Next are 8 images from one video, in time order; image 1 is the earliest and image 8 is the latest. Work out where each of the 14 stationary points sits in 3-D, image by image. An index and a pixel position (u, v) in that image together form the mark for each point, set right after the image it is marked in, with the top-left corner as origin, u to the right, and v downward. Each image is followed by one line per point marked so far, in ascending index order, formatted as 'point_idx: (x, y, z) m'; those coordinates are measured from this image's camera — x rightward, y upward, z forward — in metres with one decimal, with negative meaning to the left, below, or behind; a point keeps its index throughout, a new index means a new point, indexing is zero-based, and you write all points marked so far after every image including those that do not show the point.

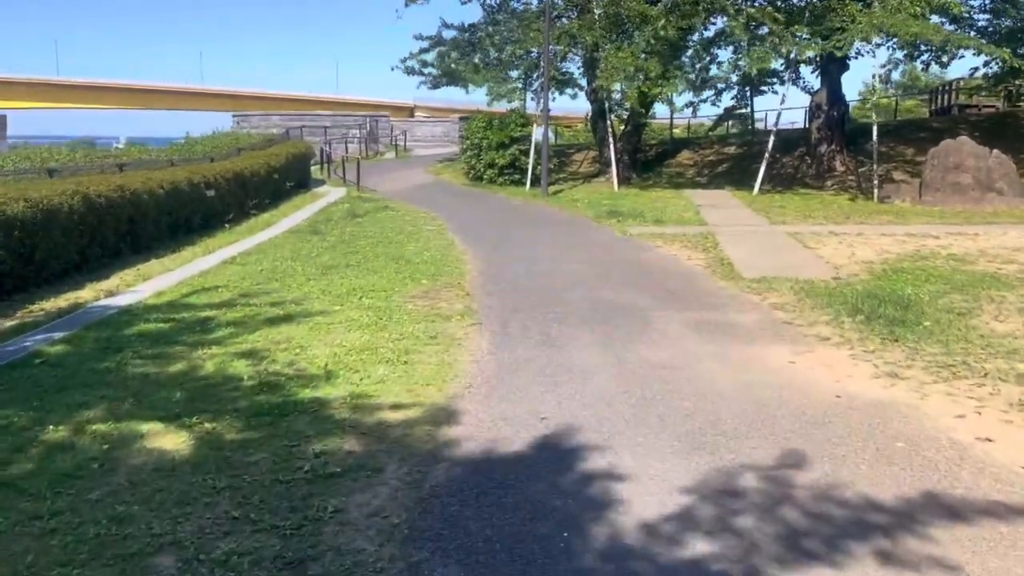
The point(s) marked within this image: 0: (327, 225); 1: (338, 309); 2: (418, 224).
0: (-3.5, +1.2, +15.7) m
1: (-1.7, -0.2, +8.4) m
2: (-1.8, +1.2, +16.0) m
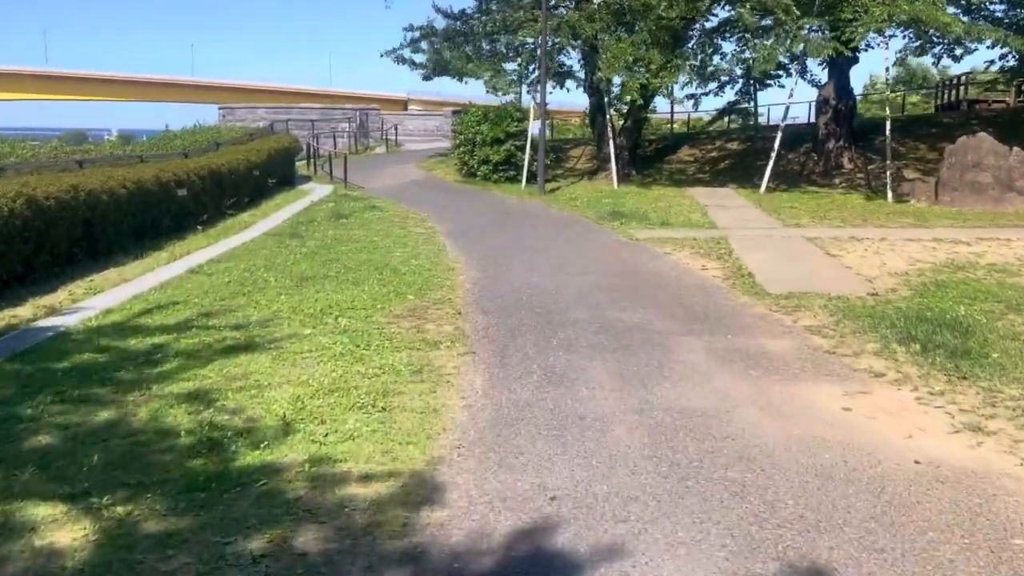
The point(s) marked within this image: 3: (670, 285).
0: (-3.6, +1.1, +14.6) m
1: (-1.8, -0.4, +7.3) m
2: (-1.9, +1.1, +14.8) m
3: (+1.8, 0.0, +9.4) m
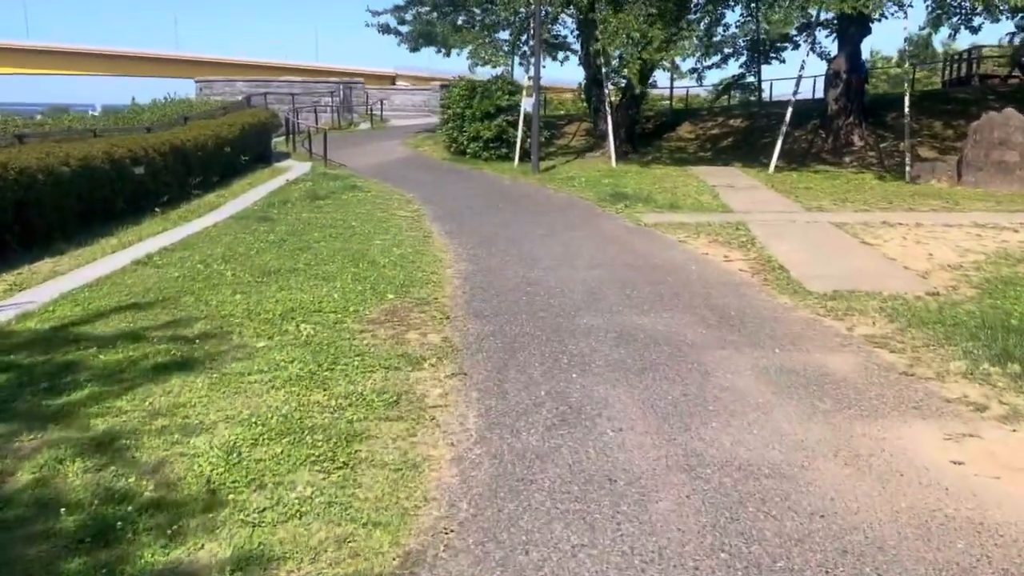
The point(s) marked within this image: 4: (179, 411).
0: (-3.7, +1.2, +13.2) m
1: (-1.8, -0.4, +5.9) m
2: (-2.0, +1.3, +13.5) m
3: (+1.8, +0.1, +8.1) m
4: (-1.9, -0.7, +4.7) m
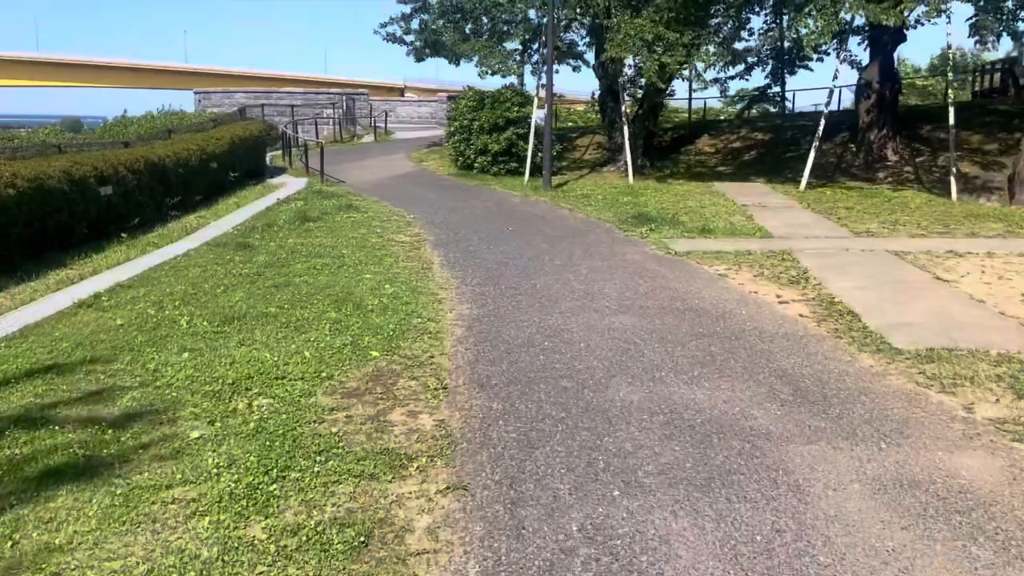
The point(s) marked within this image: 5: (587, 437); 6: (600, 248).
0: (-3.5, +0.8, +11.8) m
1: (-1.7, -0.8, +4.5) m
2: (-1.8, +0.8, +12.0) m
3: (+1.9, -0.4, +6.6) m
4: (-1.8, -1.1, +3.2) m
5: (+0.4, -0.8, +4.4) m
6: (+1.1, +0.5, +10.8) m
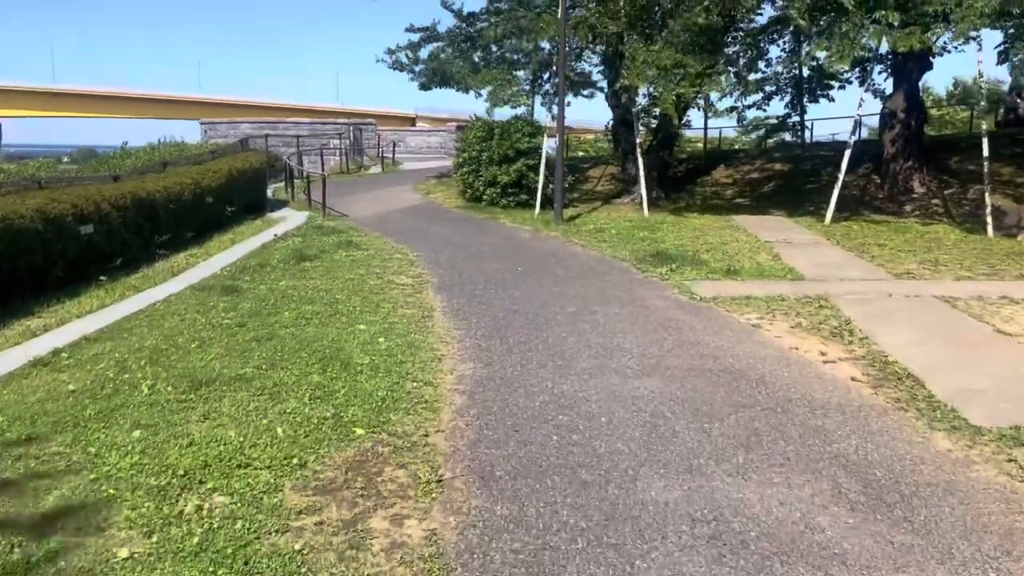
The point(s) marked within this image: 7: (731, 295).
0: (-3.4, +0.2, +11.0) m
1: (-1.6, -1.2, +3.6) m
2: (-1.7, +0.2, +11.2) m
3: (+1.9, -0.8, +5.7) m
4: (-1.8, -1.4, +2.3) m
5: (+0.4, -1.1, +3.5) m
6: (+1.2, 0.0, +9.9) m
7: (+2.5, -0.1, +9.6) m
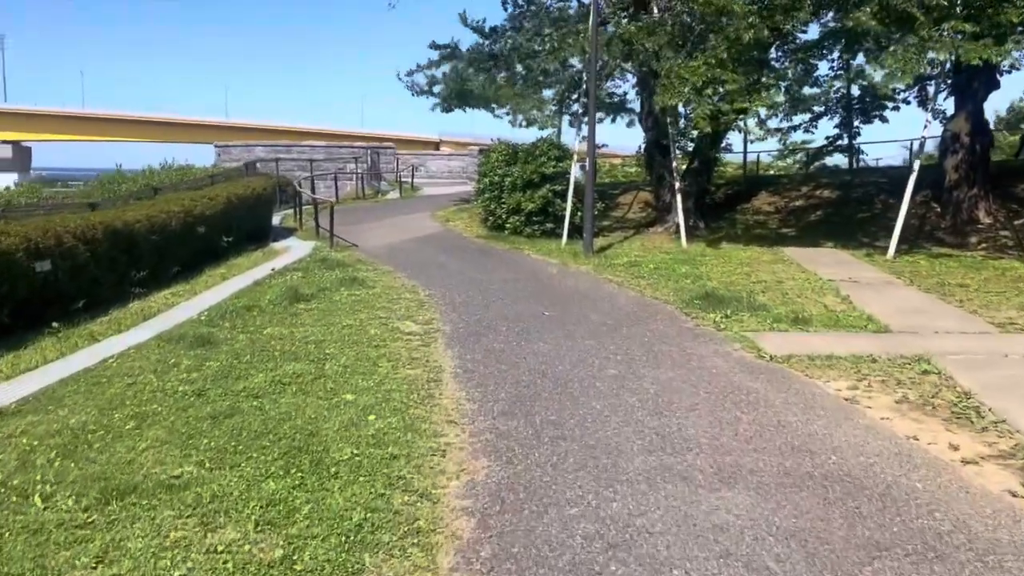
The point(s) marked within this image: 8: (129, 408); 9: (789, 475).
0: (-3.1, -0.4, +9.4) m
1: (-1.6, -1.5, +1.9) m
2: (-1.4, -0.4, +9.5) m
3: (+2.1, -1.2, +3.9) m
4: (-1.7, -1.7, +0.7) m
5: (+0.5, -1.5, +1.8) m
6: (+1.5, -0.6, +8.2) m
7: (+2.8, -0.6, +7.8) m
8: (-2.8, -0.9, +6.1) m
9: (+1.6, -1.1, +4.8) m
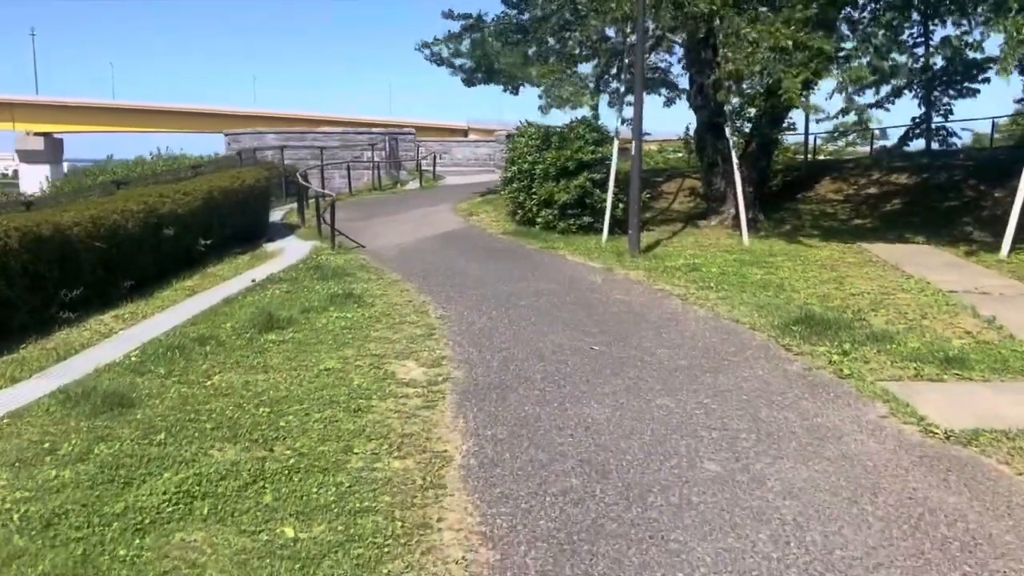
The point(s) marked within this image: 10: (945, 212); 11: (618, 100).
0: (-2.8, -0.6, +6.9) m
1: (-1.5, -1.8, -0.6) m
2: (-1.1, -0.6, +7.0) m
3: (+2.2, -1.5, +1.3) m
4: (-1.7, -2.0, -1.8) m
5: (+0.6, -1.8, -0.8) m
6: (+1.8, -0.8, +5.6) m
7: (+3.0, -0.9, +5.2) m
8: (-2.6, -1.2, +3.6) m
9: (+1.7, -1.4, +2.2) m
10: (+9.2, +1.6, +17.7) m
11: (+2.3, +4.0, +17.8) m
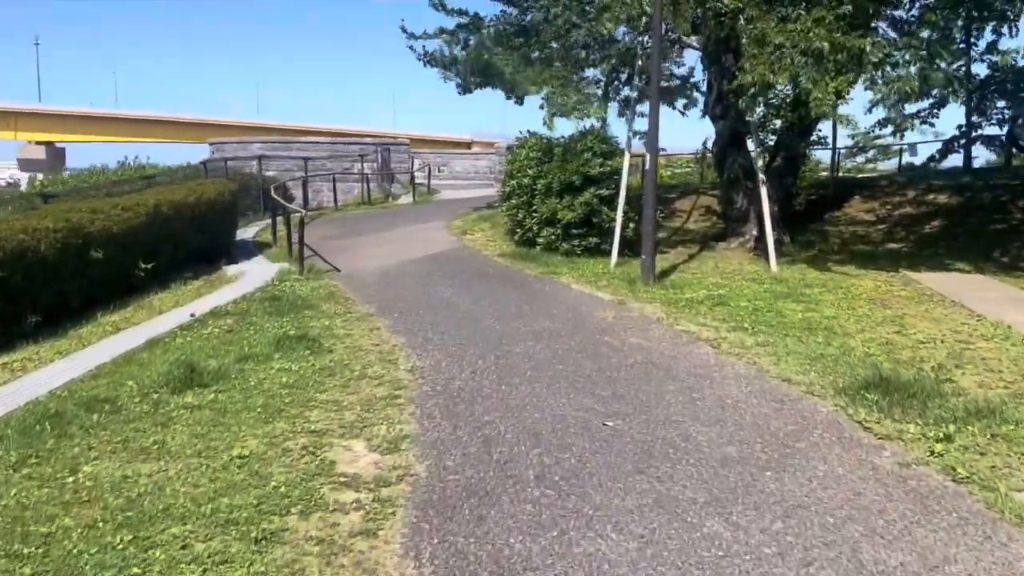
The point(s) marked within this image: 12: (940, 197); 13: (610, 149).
0: (-2.9, -0.9, +5.1) m
1: (-1.6, -2.1, -2.4) m
2: (-1.1, -1.0, +5.2) m
3: (+2.1, -1.8, -0.5) m
4: (-1.9, -2.2, -3.7) m
5: (+0.4, -2.1, -2.6) m
6: (+1.7, -1.2, +3.7) m
7: (+2.9, -1.2, +3.3) m
8: (-2.7, -1.4, +1.8) m
9: (+1.6, -1.7, +0.3) m
10: (+9.1, +0.9, +15.9) m
11: (+2.3, +3.5, +16.0) m
12: (+9.5, +2.0, +18.5) m
13: (+1.8, +2.5, +14.6) m
